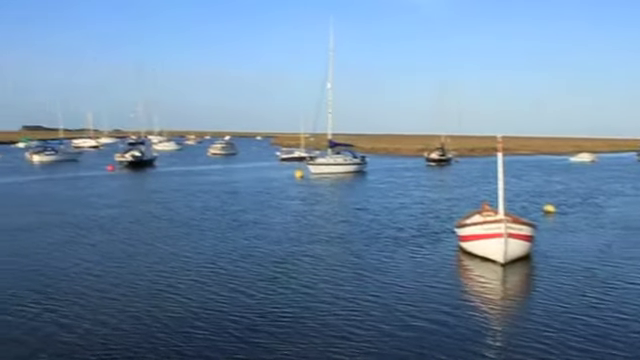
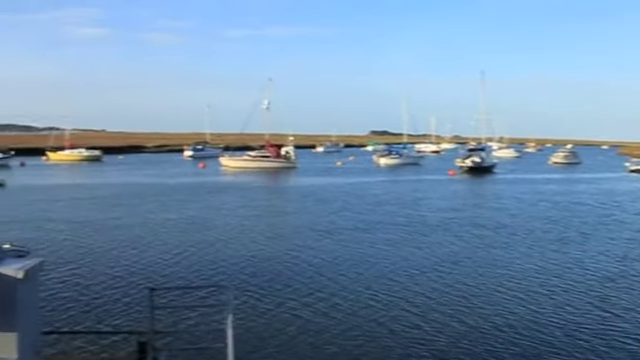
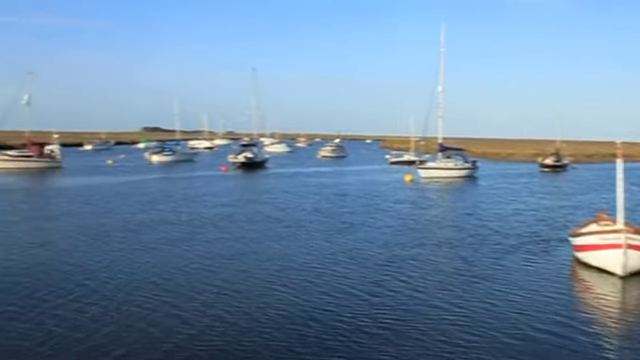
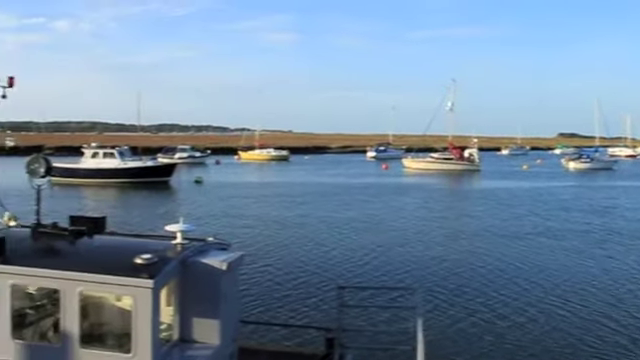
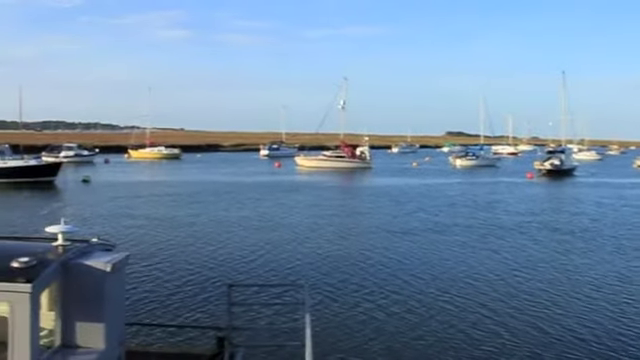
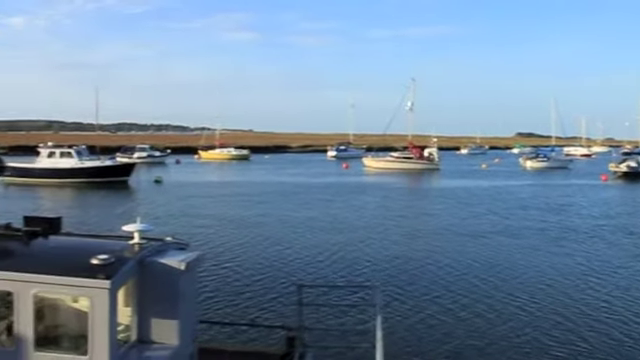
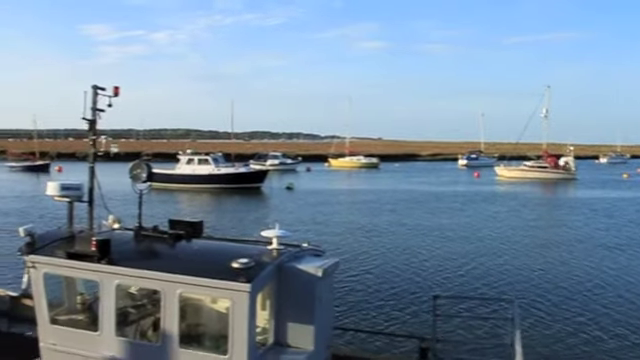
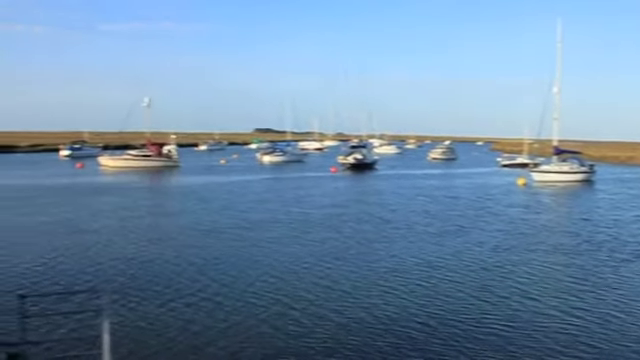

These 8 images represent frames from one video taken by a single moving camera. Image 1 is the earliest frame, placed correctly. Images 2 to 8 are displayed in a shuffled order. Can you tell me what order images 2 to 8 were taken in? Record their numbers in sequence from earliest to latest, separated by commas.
3, 8, 2, 5, 6, 4, 7
